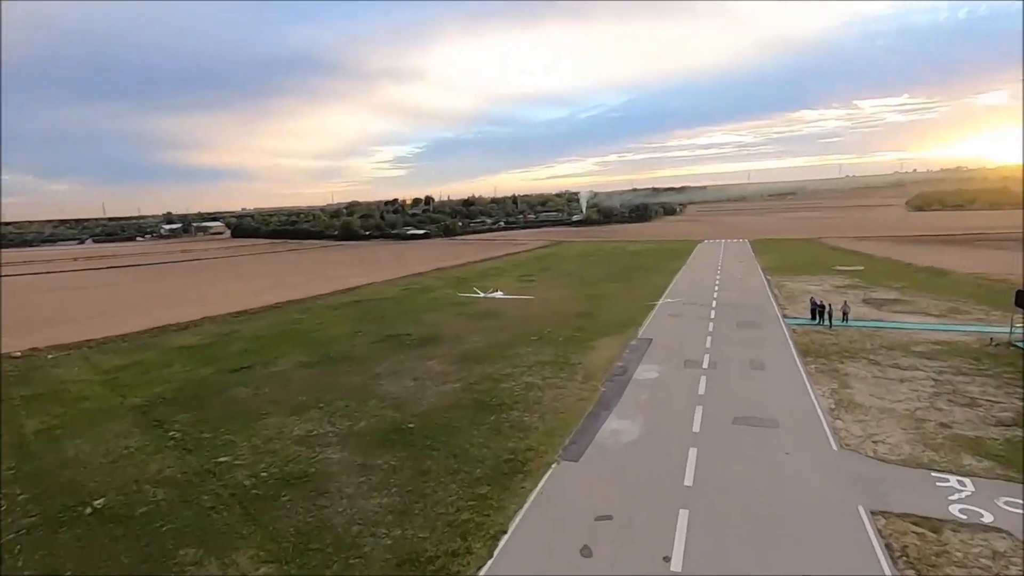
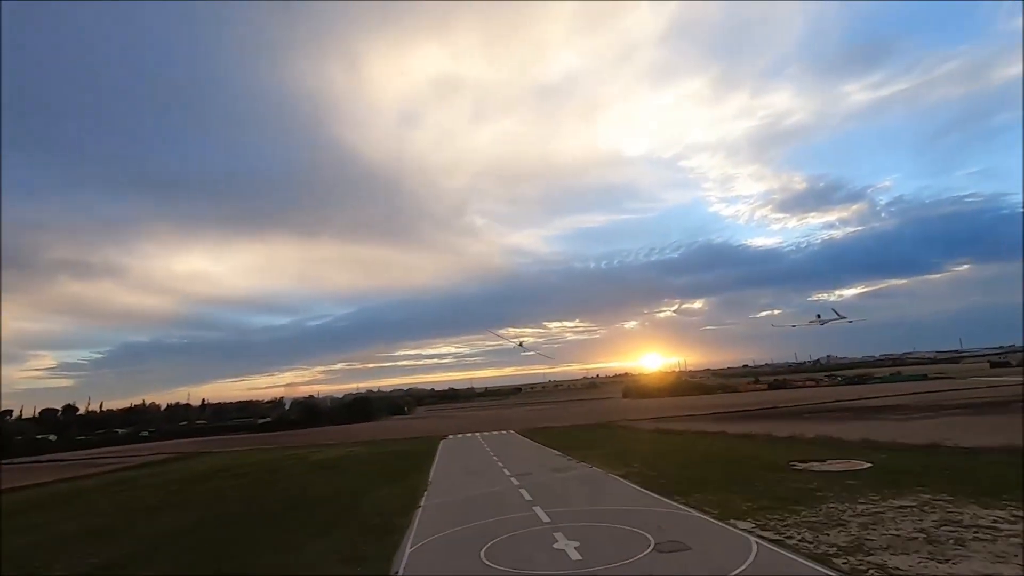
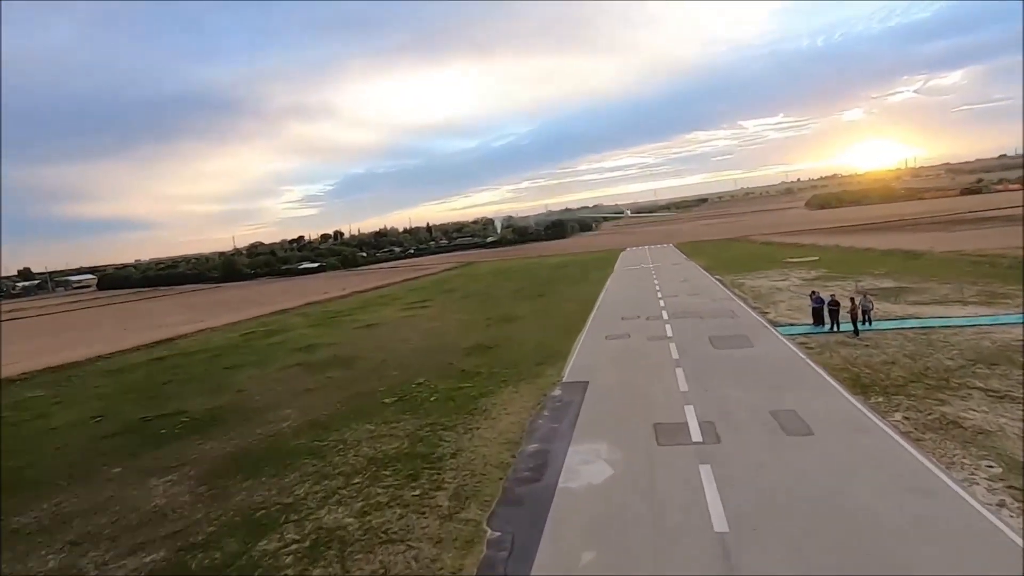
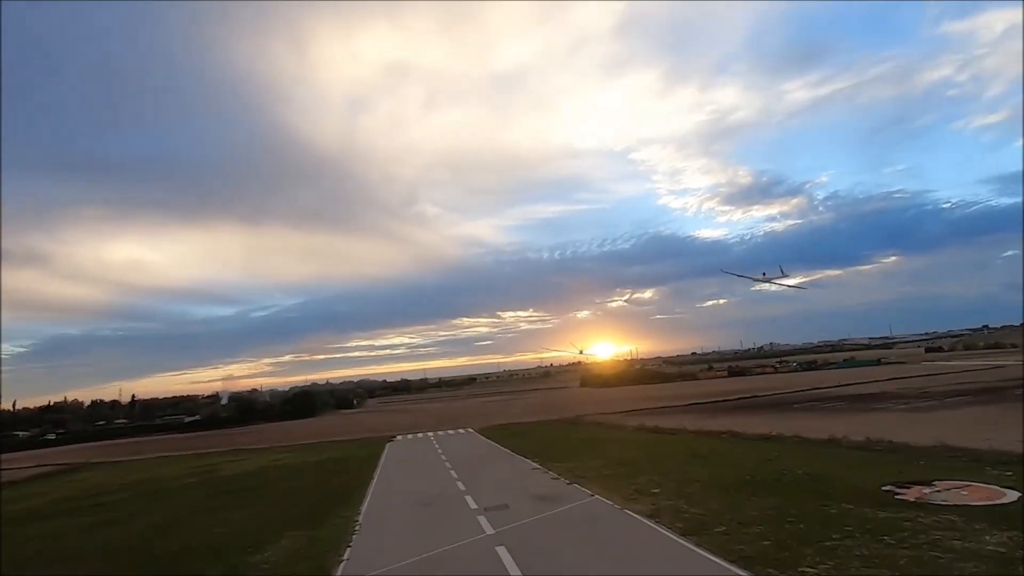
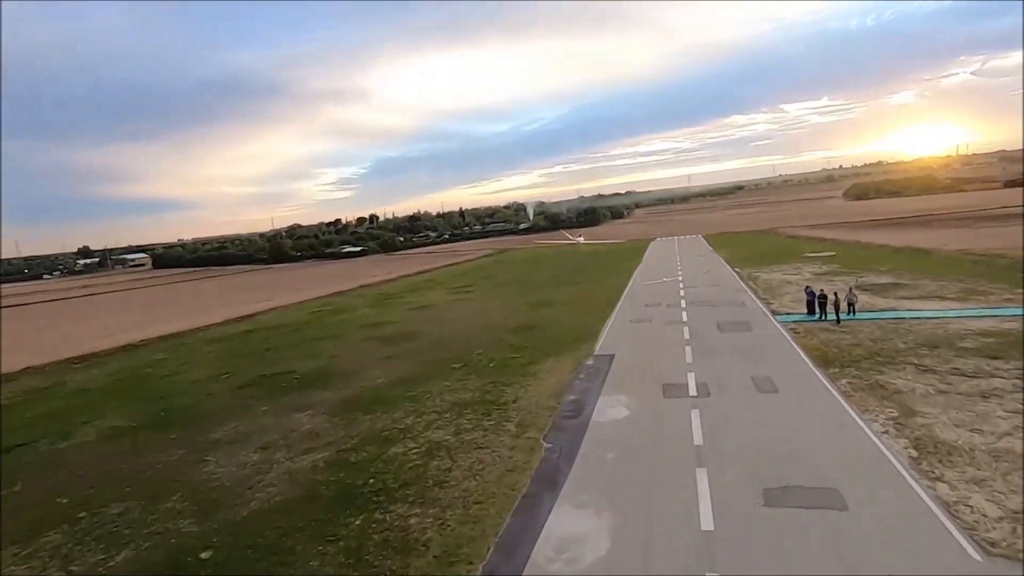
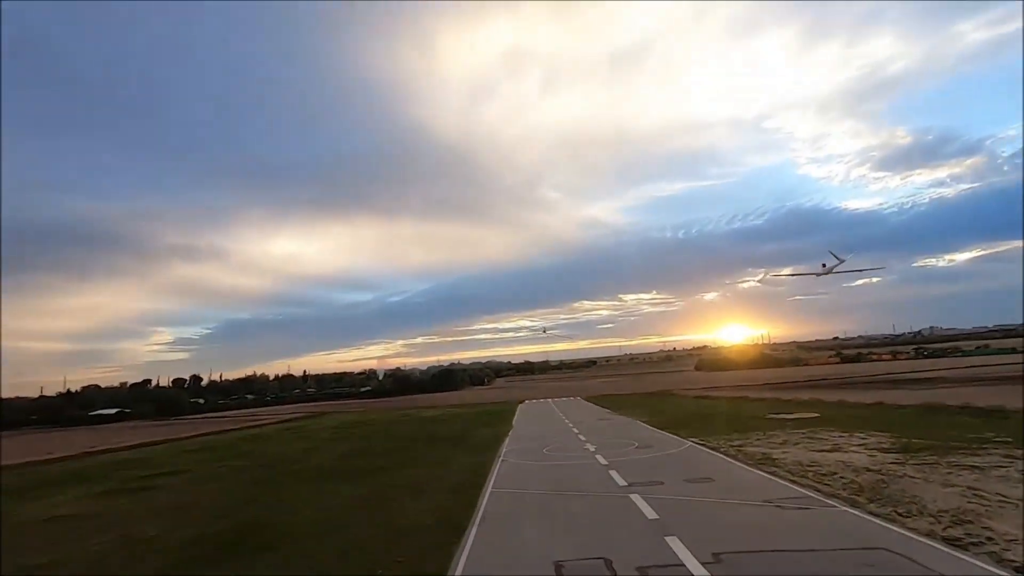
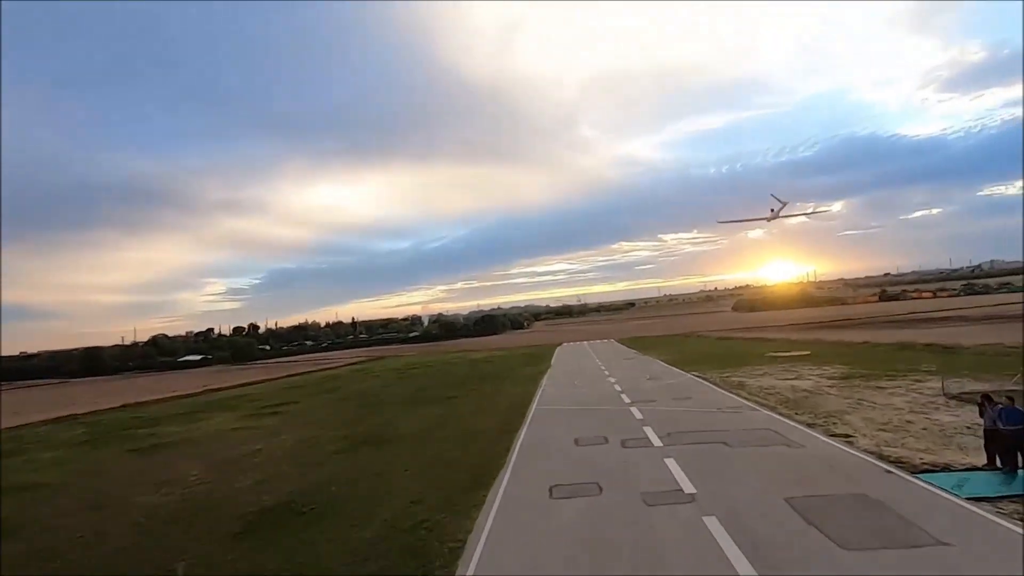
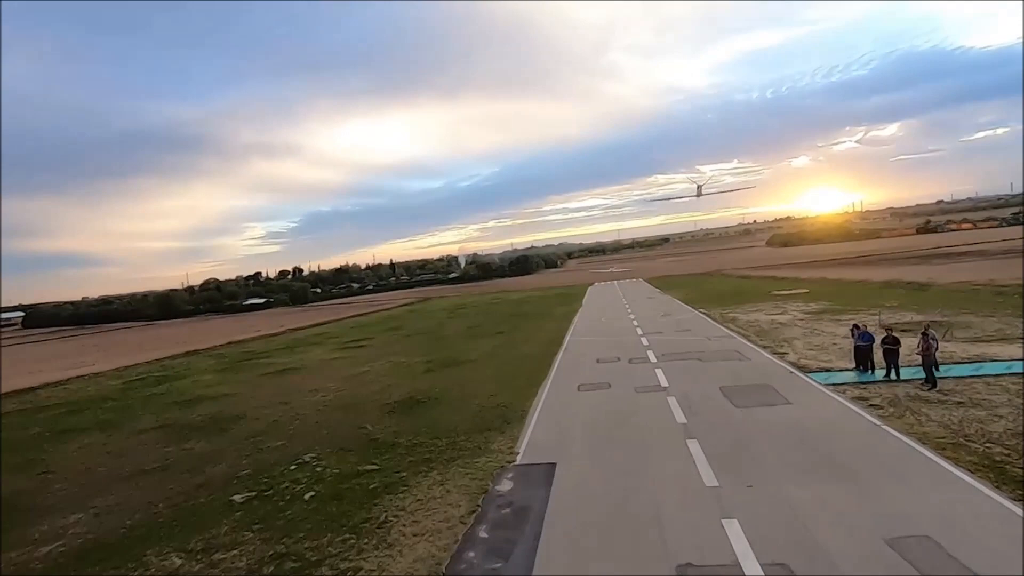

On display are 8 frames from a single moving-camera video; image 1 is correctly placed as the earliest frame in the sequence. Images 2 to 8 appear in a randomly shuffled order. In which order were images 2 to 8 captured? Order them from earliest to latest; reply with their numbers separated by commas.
5, 3, 8, 7, 6, 2, 4
